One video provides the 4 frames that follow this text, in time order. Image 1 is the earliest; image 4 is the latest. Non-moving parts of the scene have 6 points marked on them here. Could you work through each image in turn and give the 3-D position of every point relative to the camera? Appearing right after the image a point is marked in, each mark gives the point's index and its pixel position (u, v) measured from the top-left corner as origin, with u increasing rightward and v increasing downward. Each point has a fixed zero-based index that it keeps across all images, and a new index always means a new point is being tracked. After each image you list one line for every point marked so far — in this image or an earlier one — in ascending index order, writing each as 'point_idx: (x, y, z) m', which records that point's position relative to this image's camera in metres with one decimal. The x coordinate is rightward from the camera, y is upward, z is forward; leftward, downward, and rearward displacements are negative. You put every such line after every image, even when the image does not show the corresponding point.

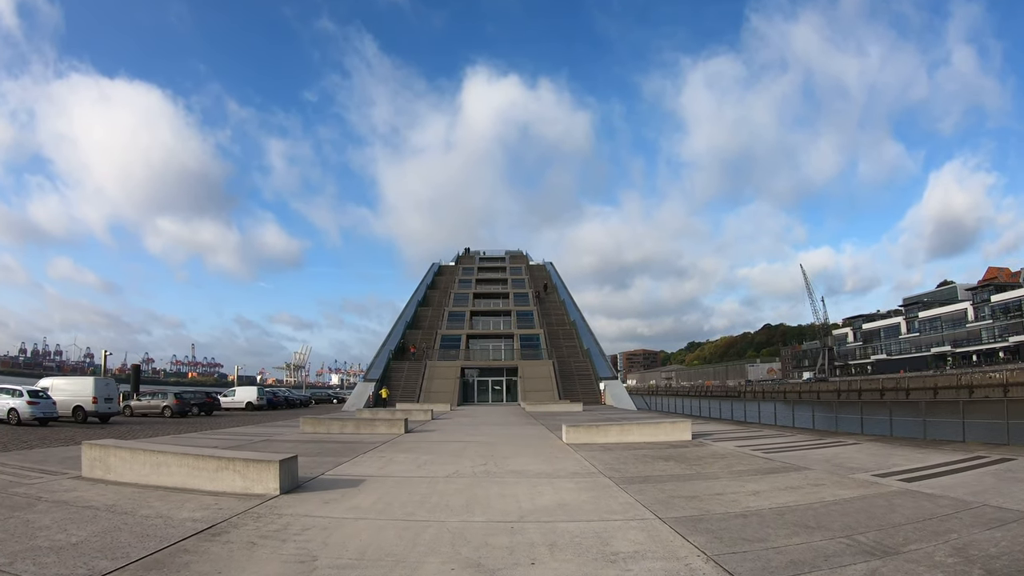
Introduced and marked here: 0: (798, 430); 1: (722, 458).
0: (+9.9, -5.0, +18.6) m
1: (+4.5, -3.8, +11.4) m
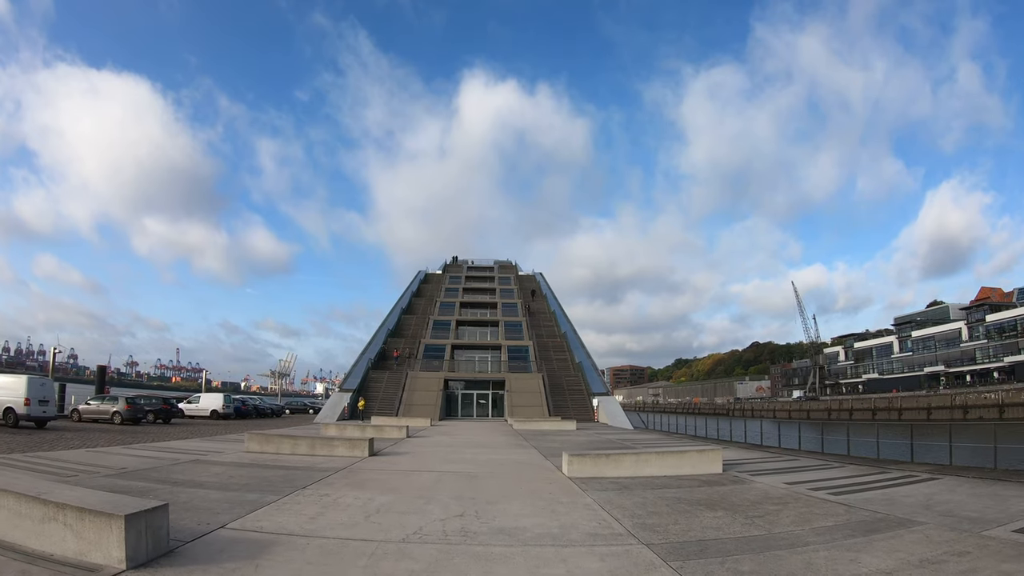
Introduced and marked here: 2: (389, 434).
0: (+9.6, -5.1, +15.8) m
1: (+4.4, -3.6, +8.4) m
2: (-4.4, -5.2, +19.1) m
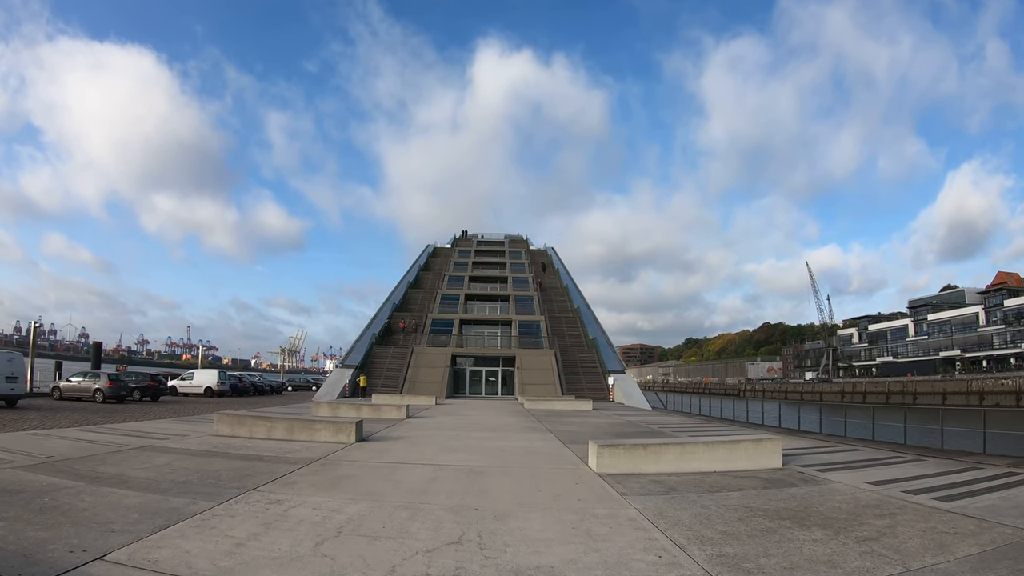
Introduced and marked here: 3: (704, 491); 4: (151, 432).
0: (+9.9, -4.1, +13.5) m
1: (+4.6, -2.9, +6.2) m
2: (-4.1, -4.0, +17.0) m
3: (+2.9, -3.0, +7.9) m
4: (-9.1, -3.6, +13.3) m
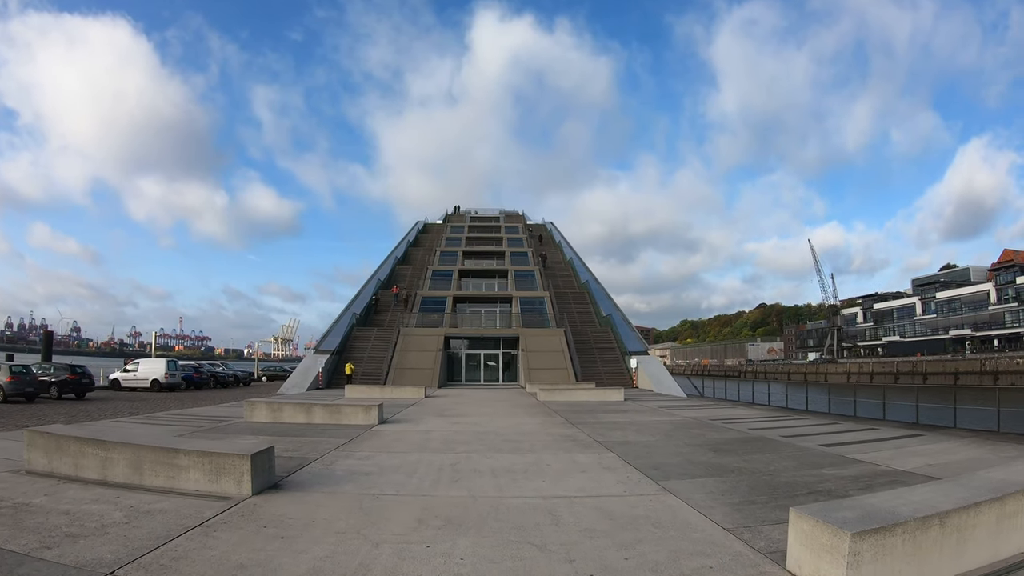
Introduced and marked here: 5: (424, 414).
0: (+10.5, -2.8, +7.9) m
1: (+5.2, -1.8, +0.6) m
2: (-3.5, -2.8, +11.3) m
3: (+3.5, -1.9, +2.3) m
4: (-8.5, -2.5, +7.6) m
5: (-2.1, -3.1, +13.0) m
